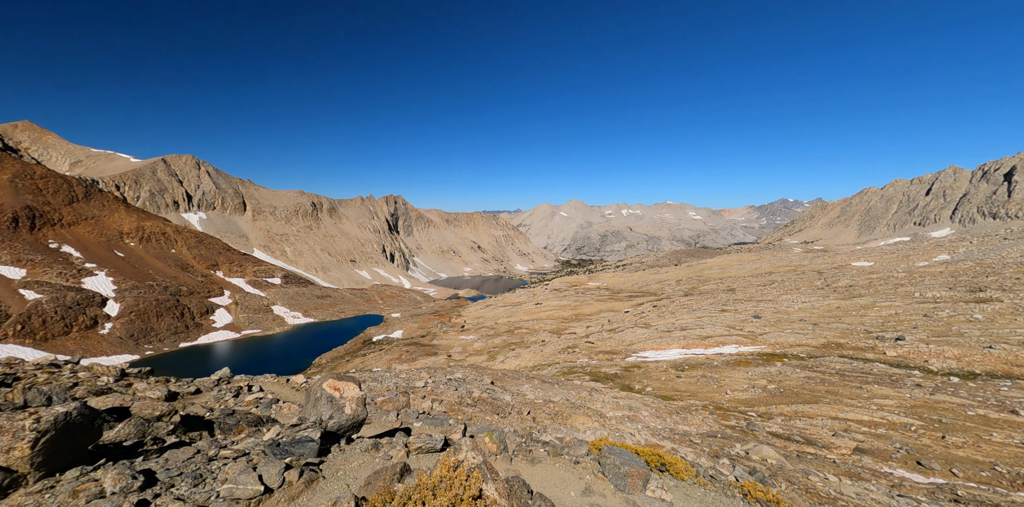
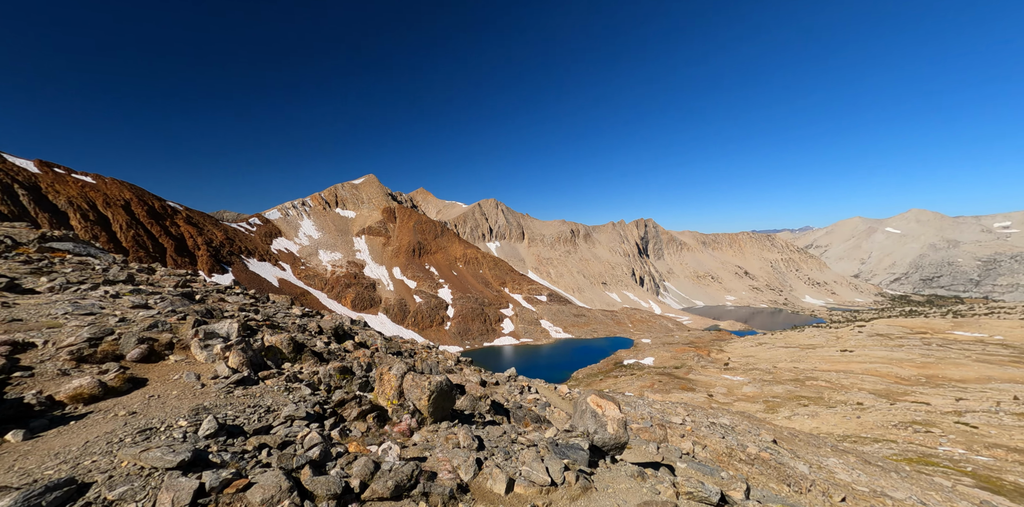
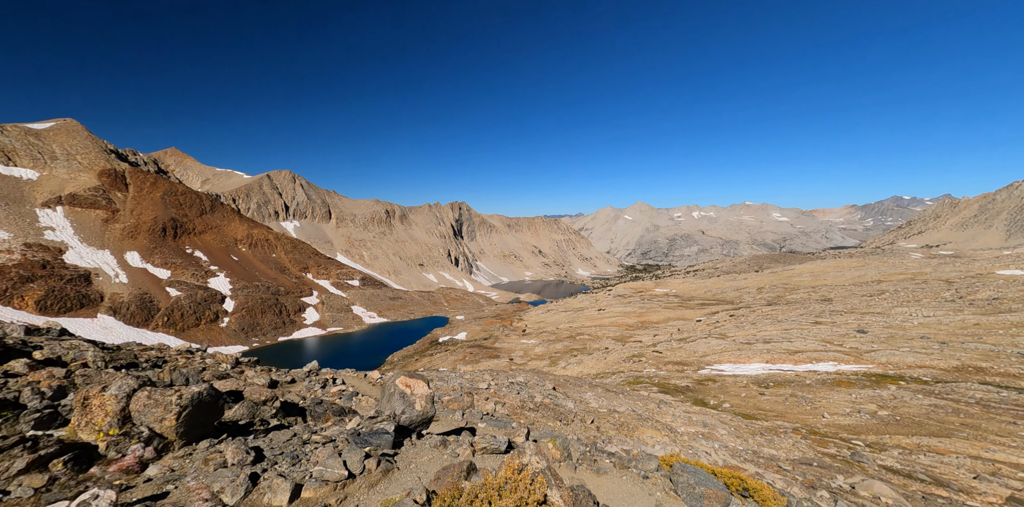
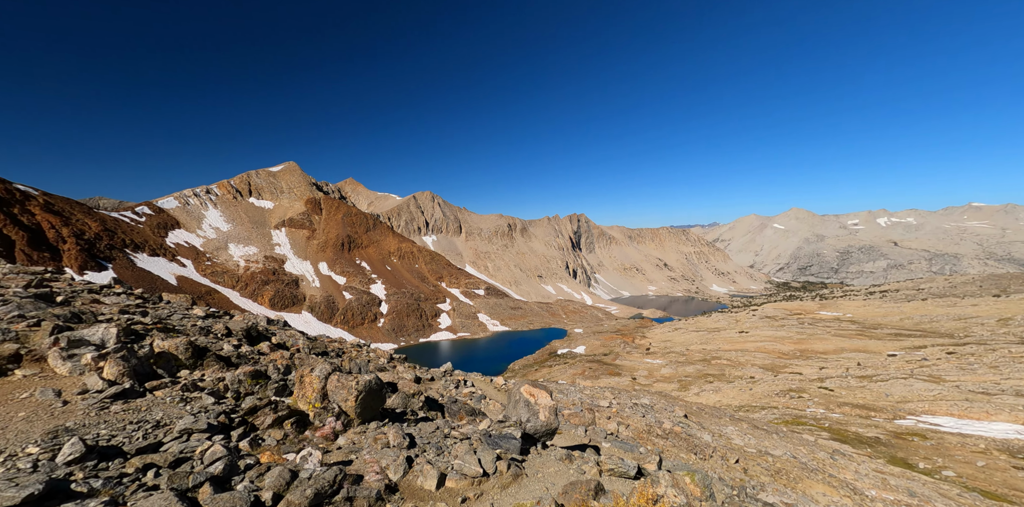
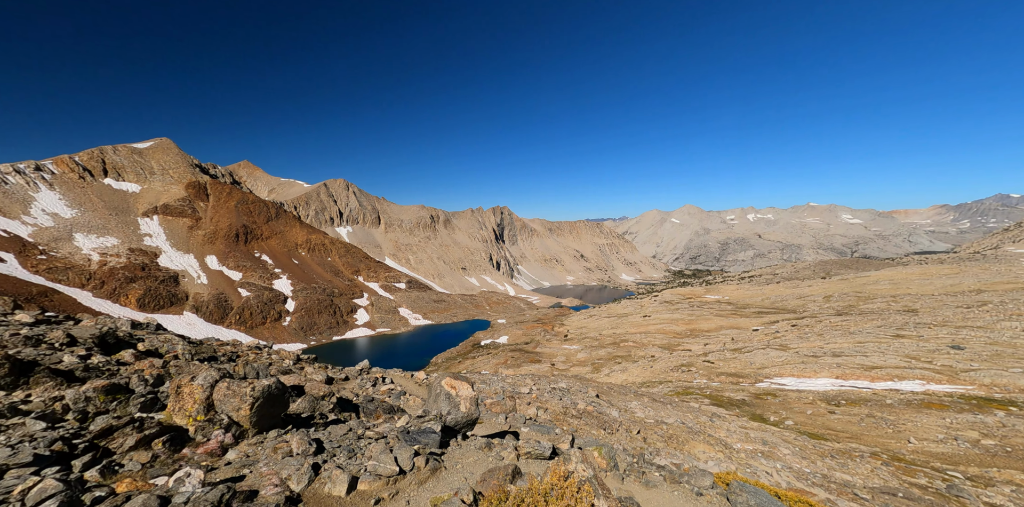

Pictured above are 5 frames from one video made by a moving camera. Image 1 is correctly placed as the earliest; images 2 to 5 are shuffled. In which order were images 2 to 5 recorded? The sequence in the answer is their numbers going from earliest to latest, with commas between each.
3, 5, 4, 2
